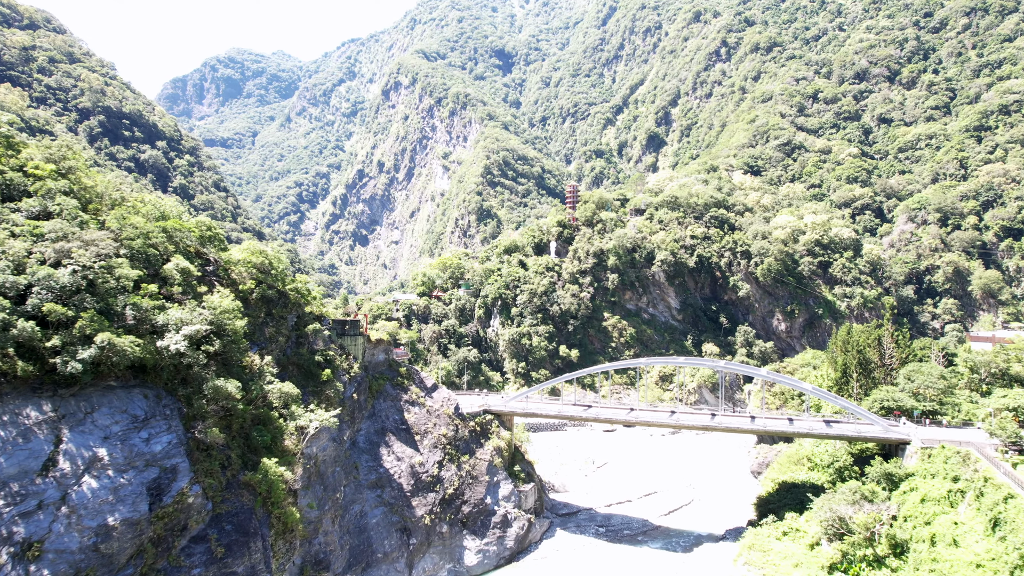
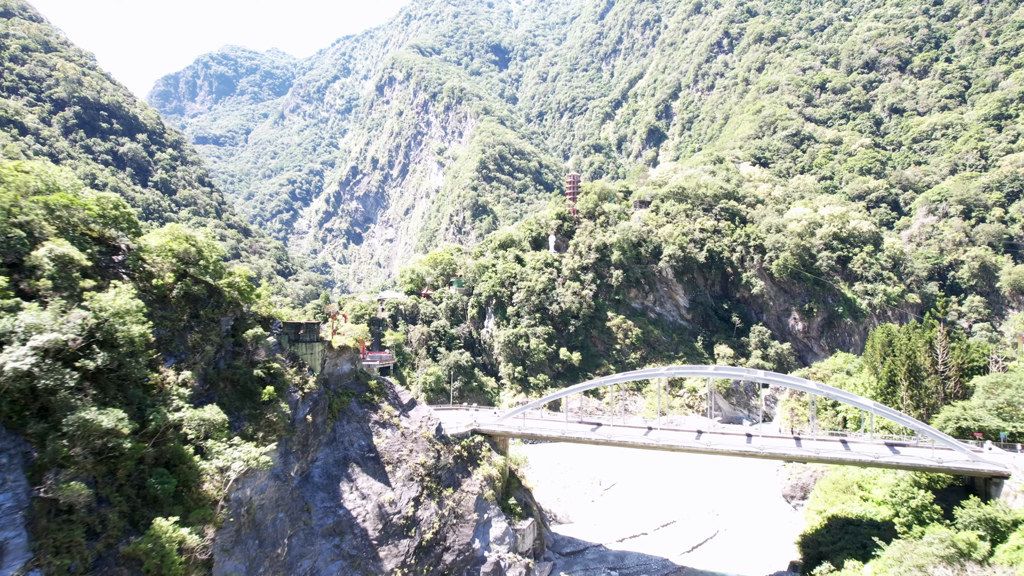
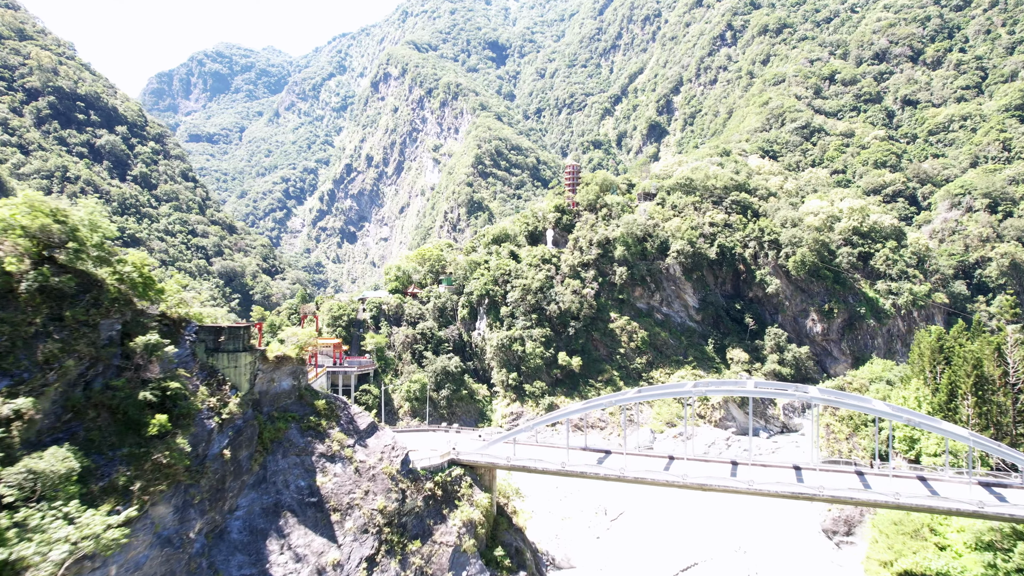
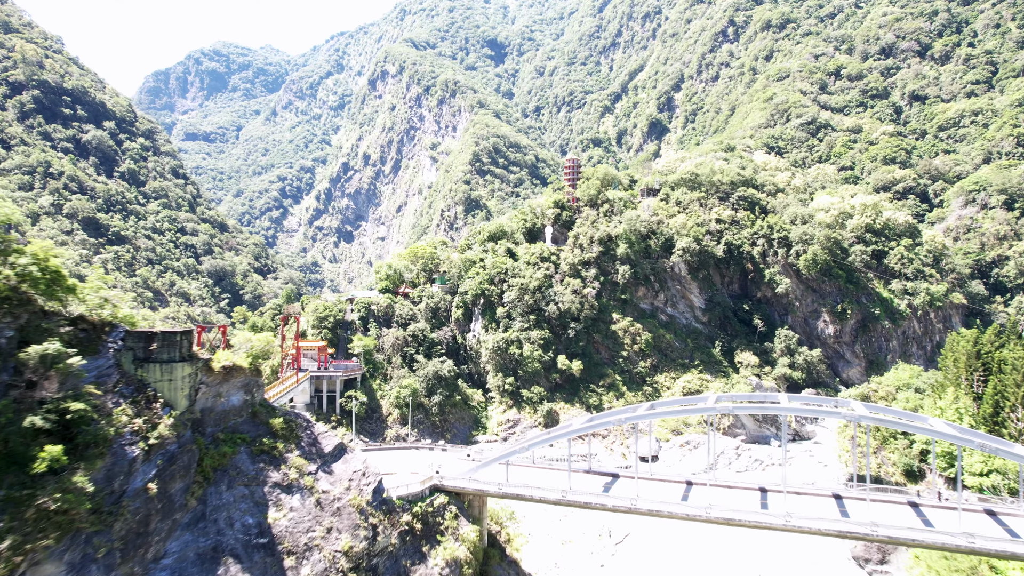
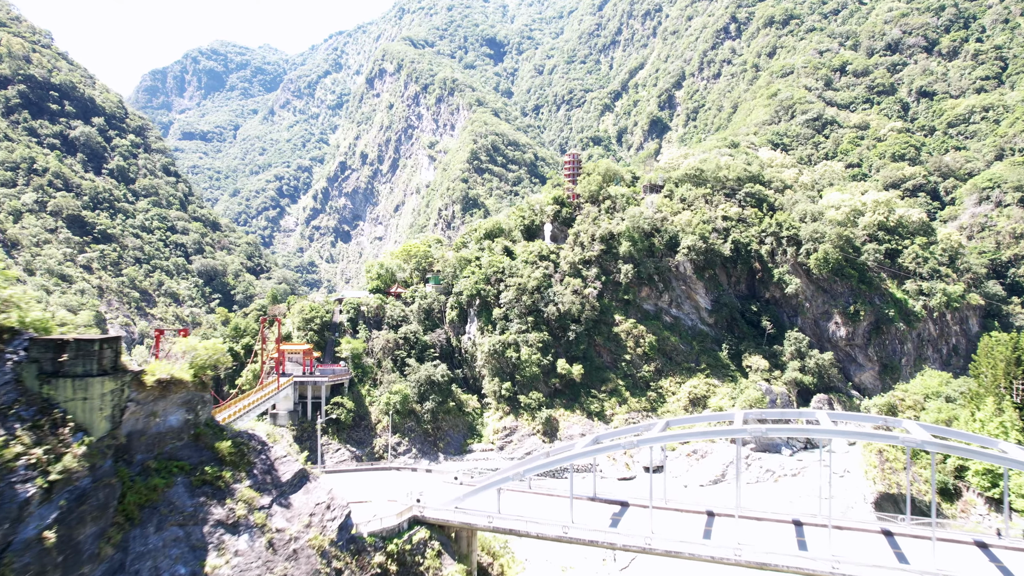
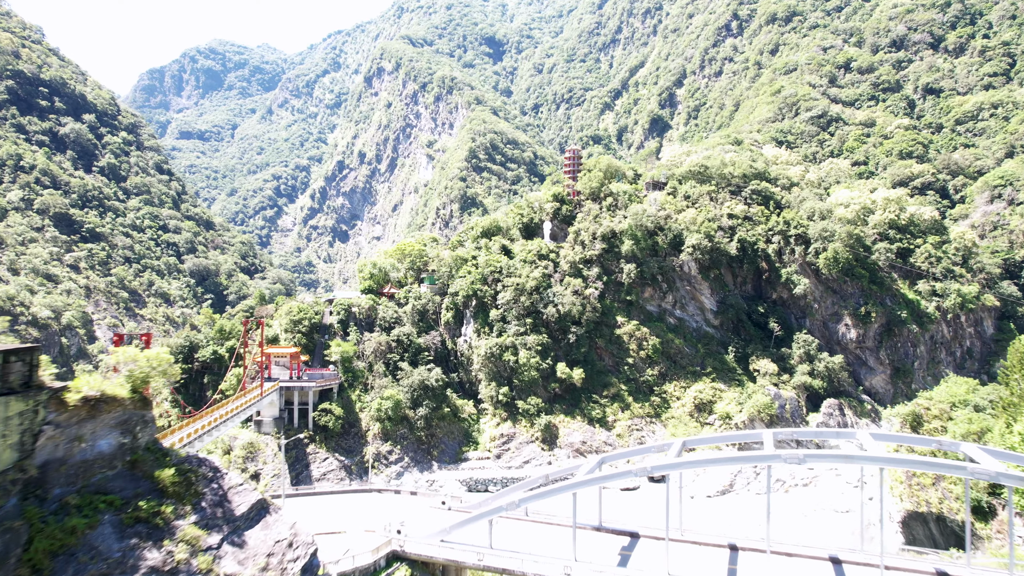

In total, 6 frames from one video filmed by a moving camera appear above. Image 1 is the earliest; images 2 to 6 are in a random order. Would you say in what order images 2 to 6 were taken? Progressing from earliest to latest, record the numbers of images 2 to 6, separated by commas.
2, 3, 4, 5, 6
